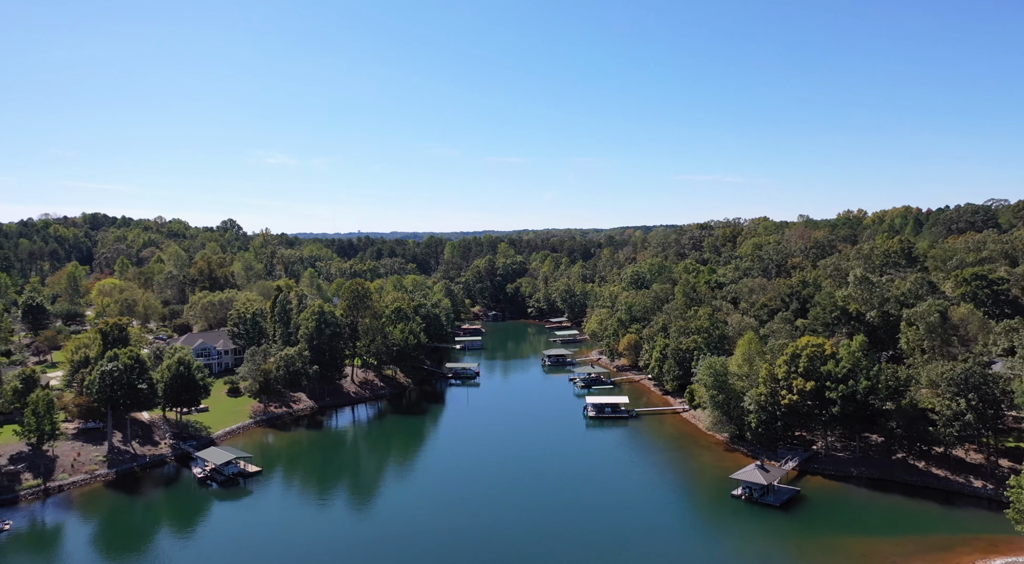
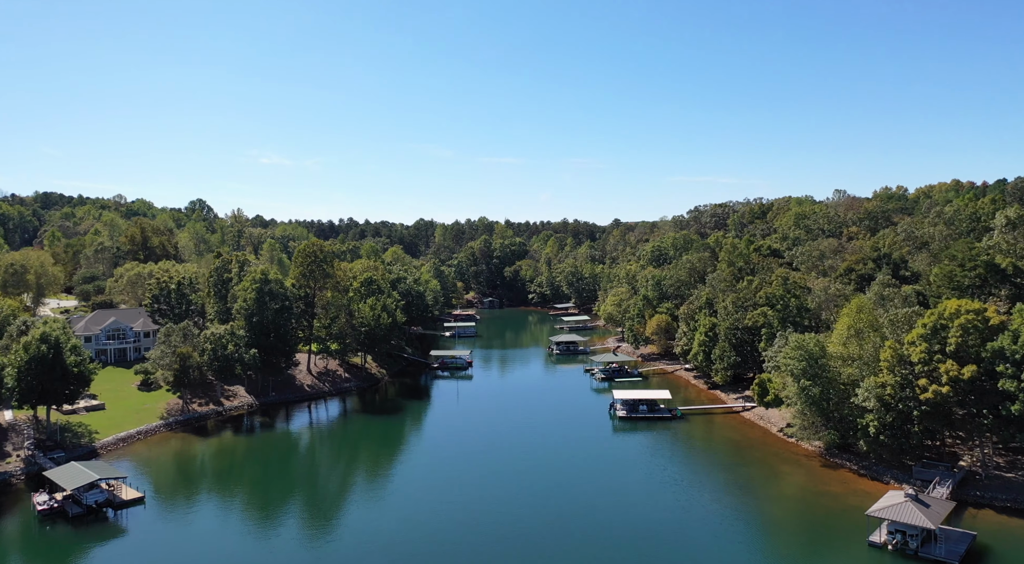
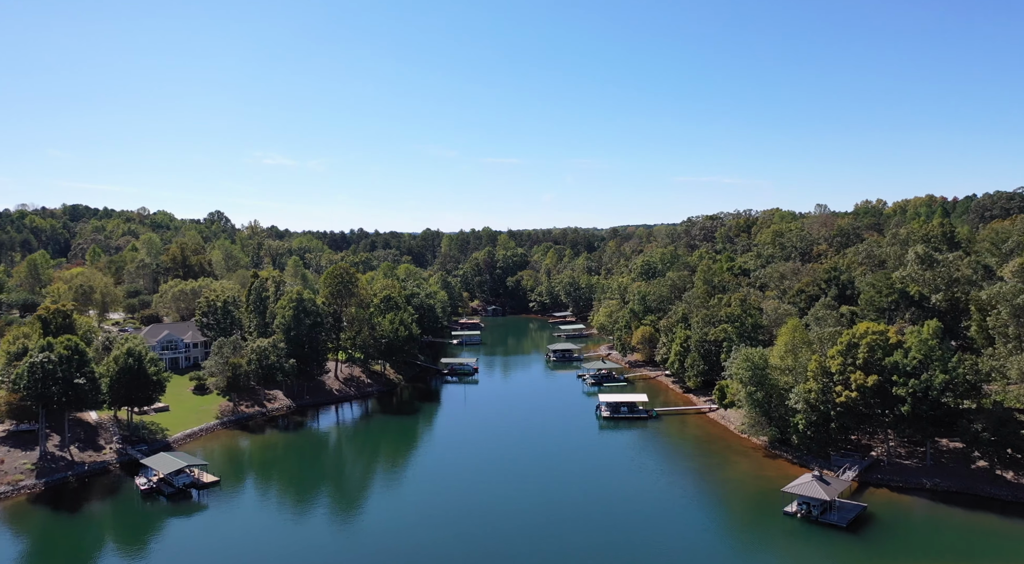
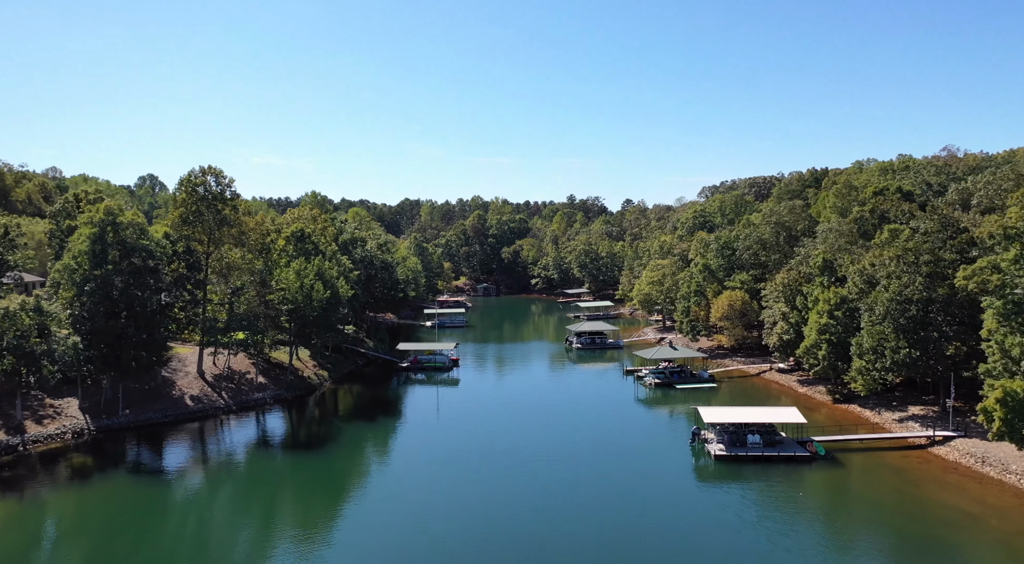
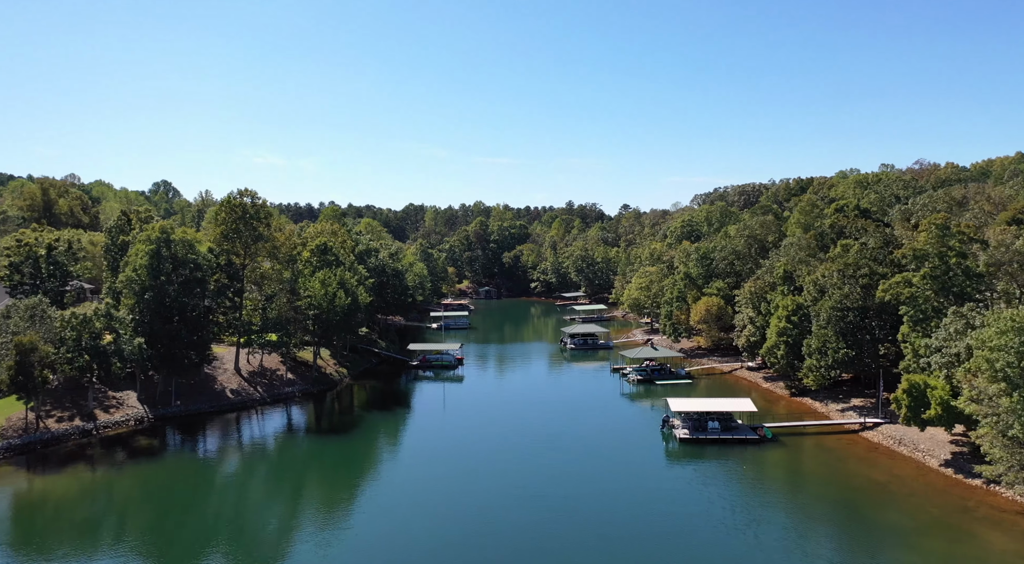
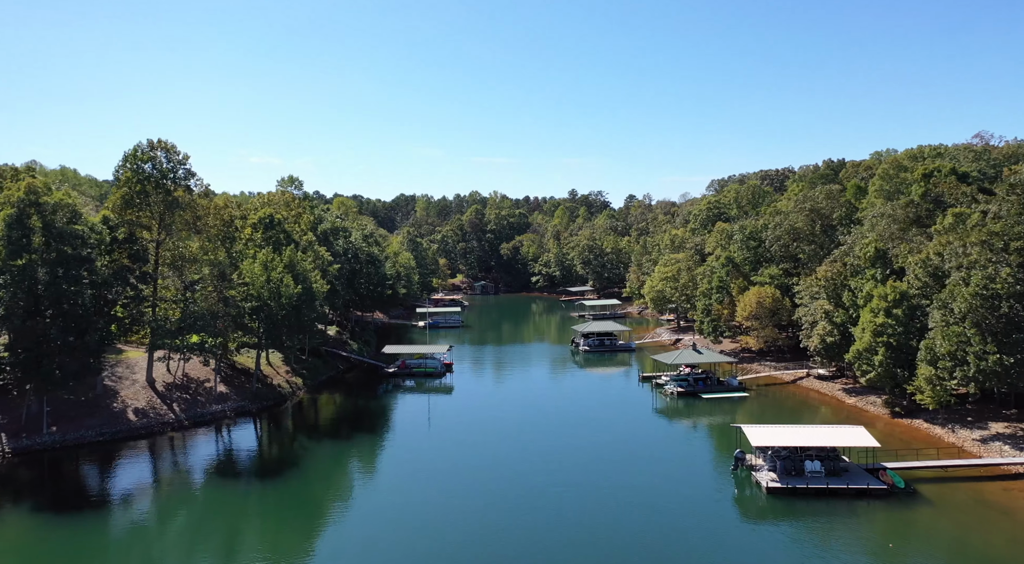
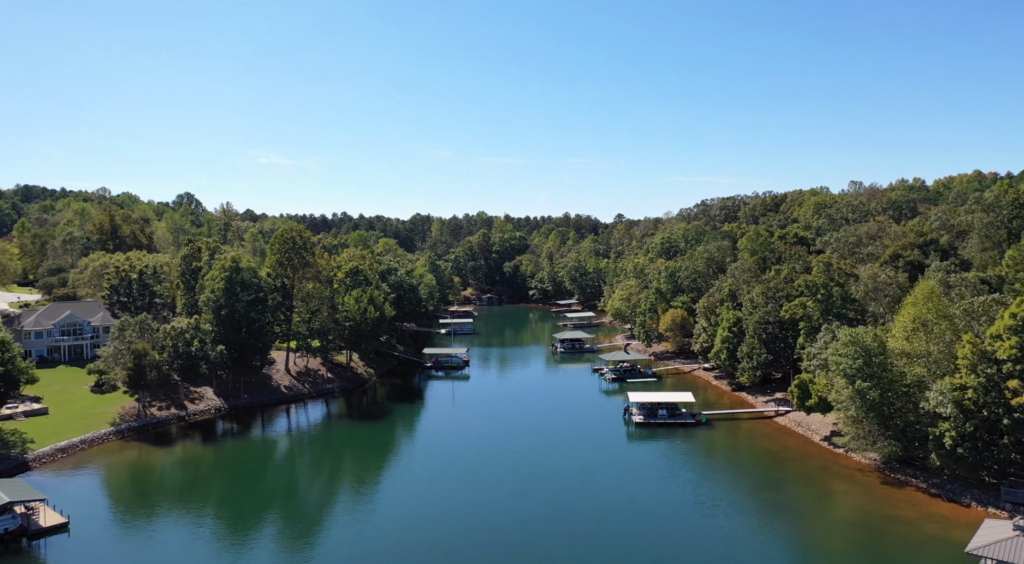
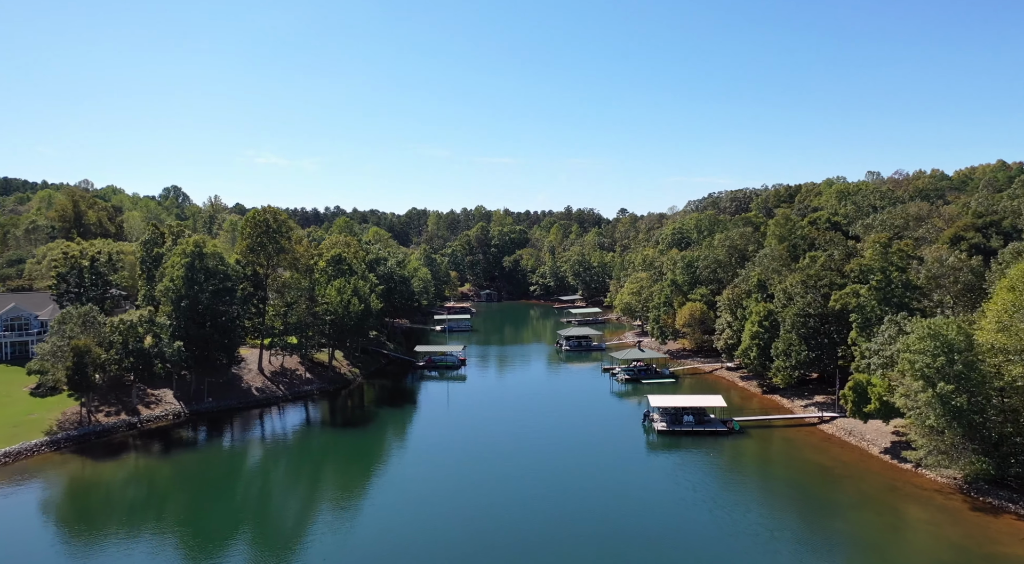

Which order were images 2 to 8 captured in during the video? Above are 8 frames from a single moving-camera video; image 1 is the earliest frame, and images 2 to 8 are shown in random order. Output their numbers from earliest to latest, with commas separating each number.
3, 2, 7, 8, 5, 4, 6
